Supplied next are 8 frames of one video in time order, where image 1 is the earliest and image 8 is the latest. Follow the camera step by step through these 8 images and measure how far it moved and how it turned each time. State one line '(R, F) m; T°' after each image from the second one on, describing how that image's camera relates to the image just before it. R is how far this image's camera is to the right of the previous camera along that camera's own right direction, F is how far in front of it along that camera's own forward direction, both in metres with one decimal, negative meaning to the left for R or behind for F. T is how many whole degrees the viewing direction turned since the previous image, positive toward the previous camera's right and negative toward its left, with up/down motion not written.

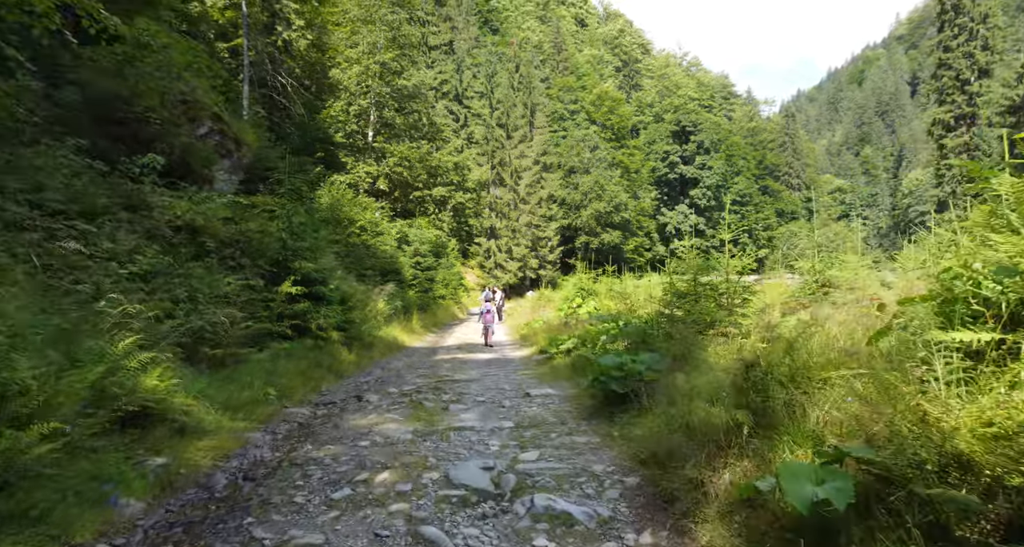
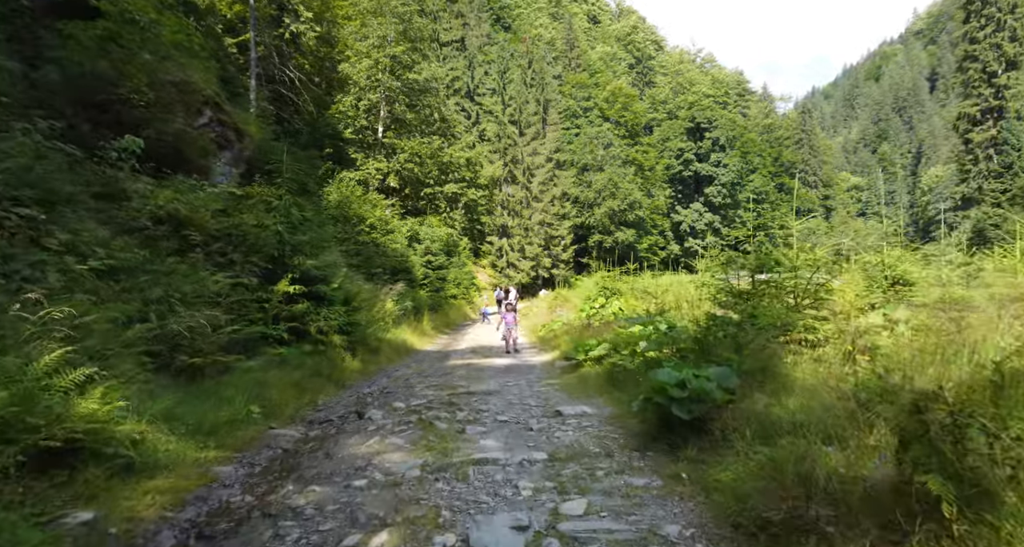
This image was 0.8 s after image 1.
(-0.2, +1.1) m; -1°
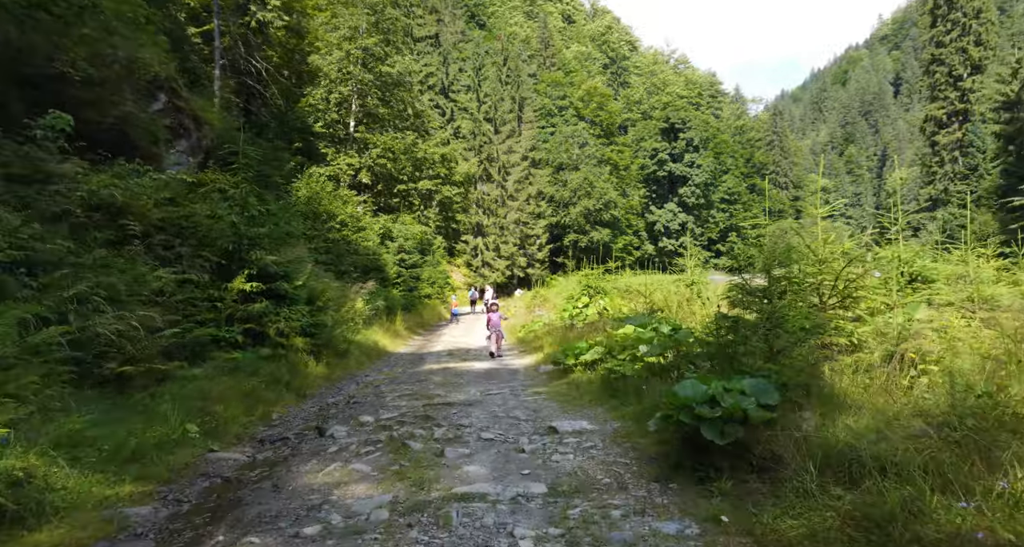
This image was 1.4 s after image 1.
(-0.1, +0.8) m; +3°
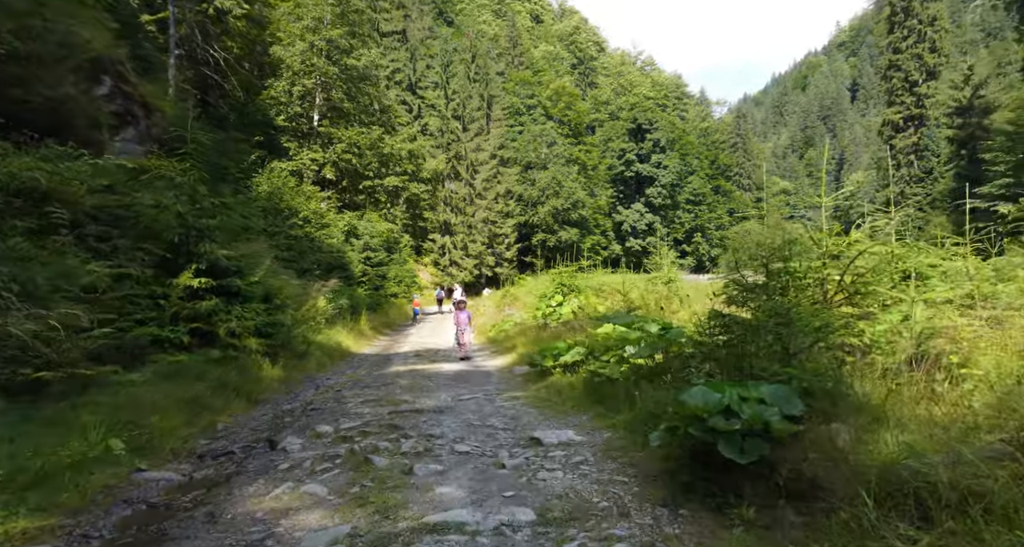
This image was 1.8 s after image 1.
(-0.1, +0.6) m; +3°
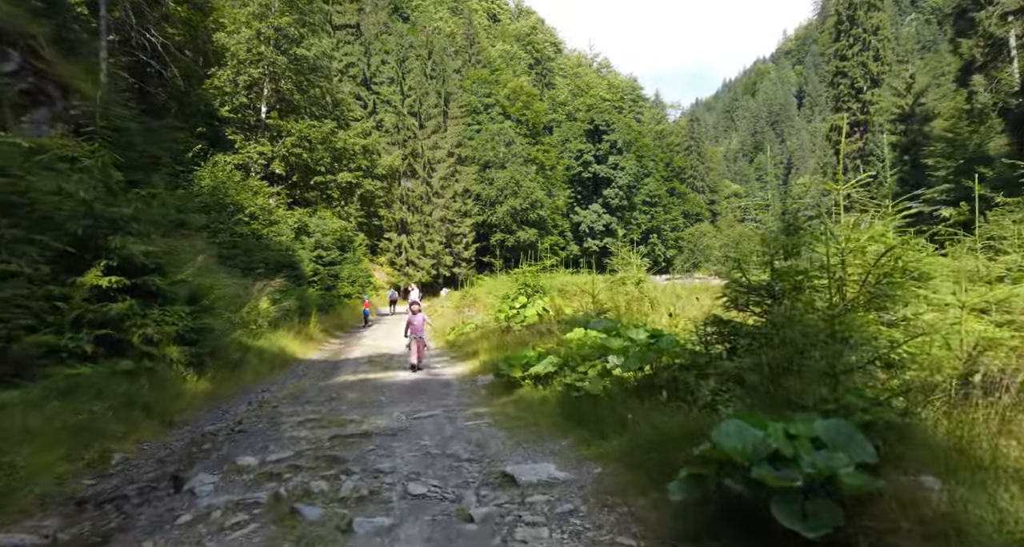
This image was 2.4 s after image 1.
(-0.1, +0.9) m; +4°
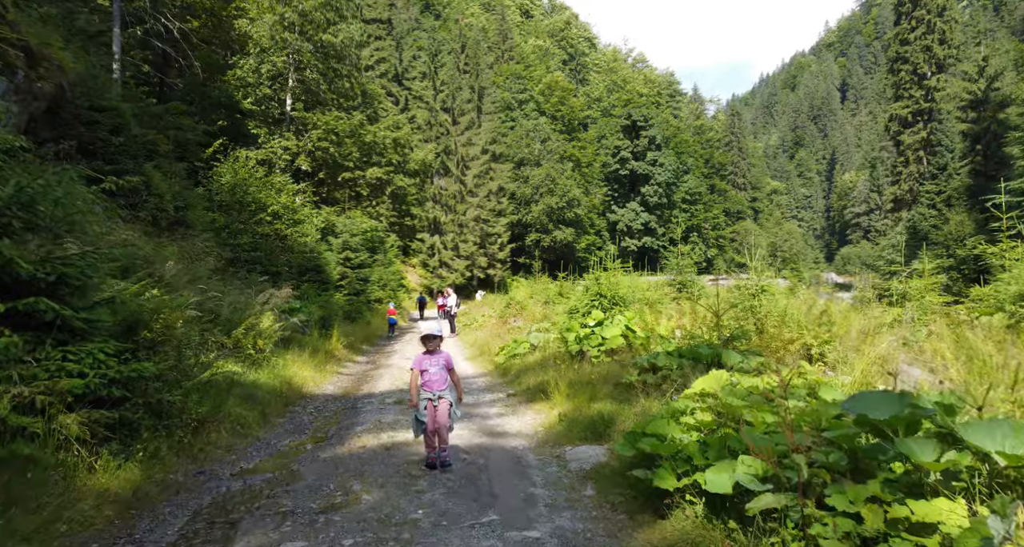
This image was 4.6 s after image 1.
(-0.7, +3.0) m; -3°
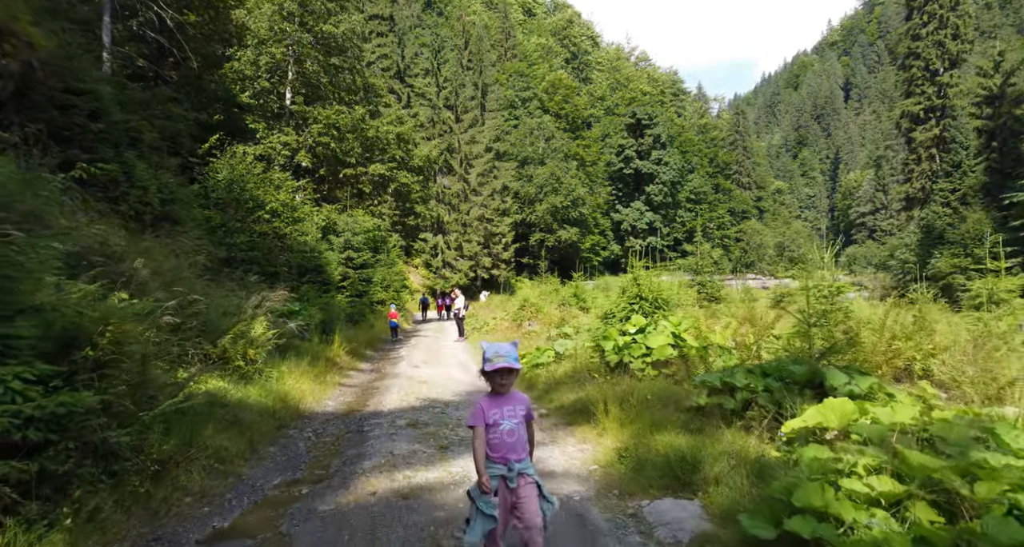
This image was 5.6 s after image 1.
(-0.4, +1.3) m; 0°
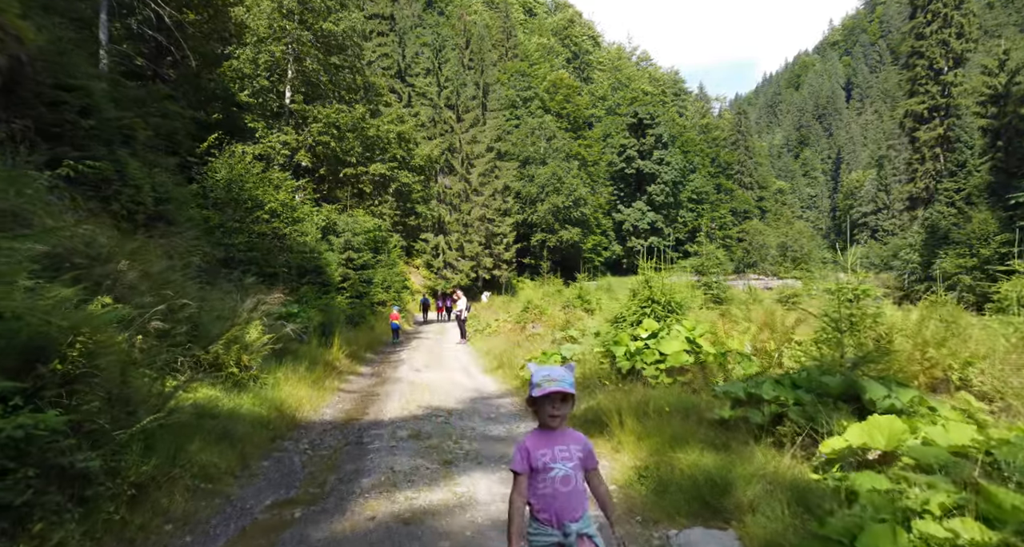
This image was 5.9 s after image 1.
(-0.1, +0.4) m; 0°
